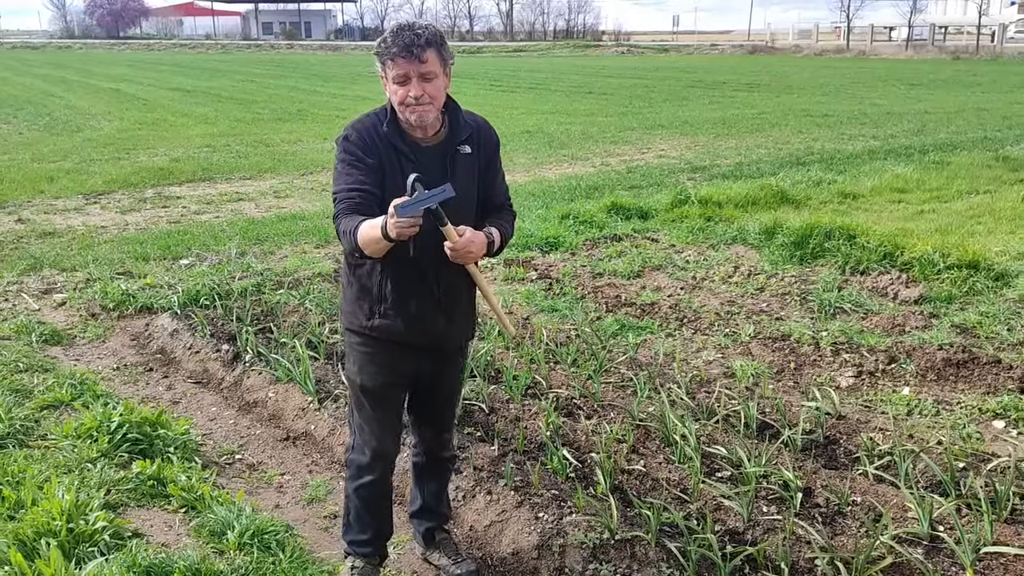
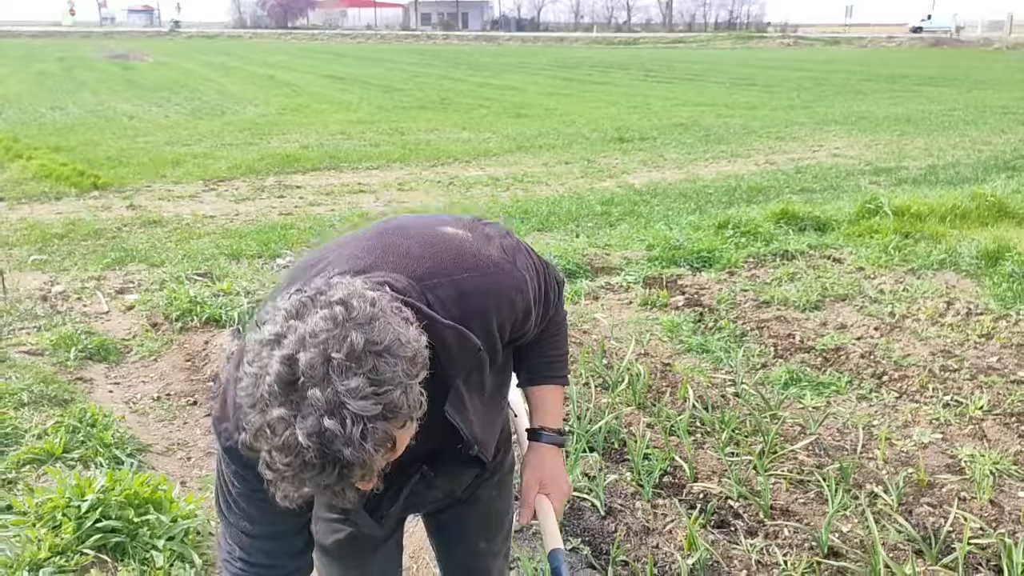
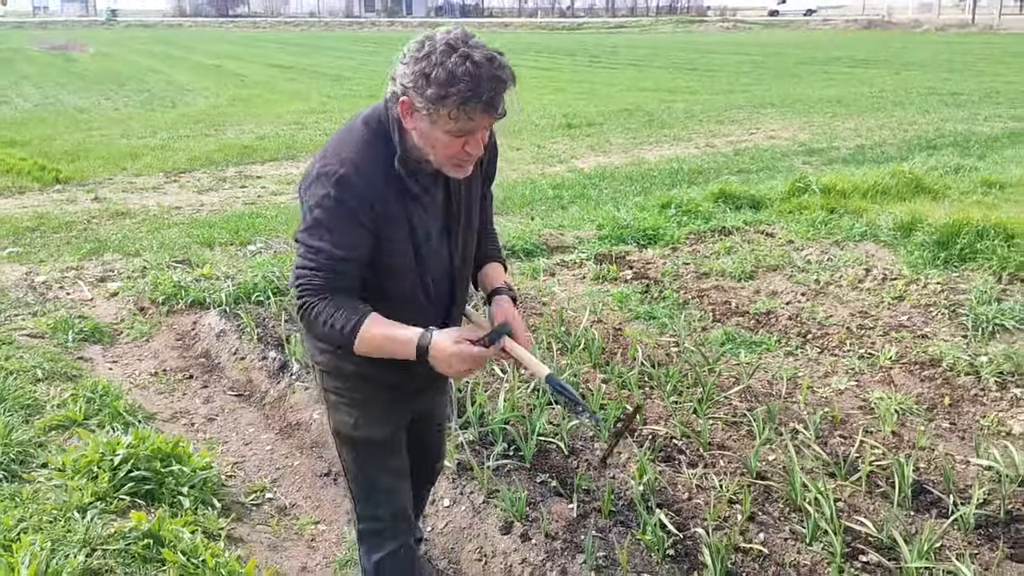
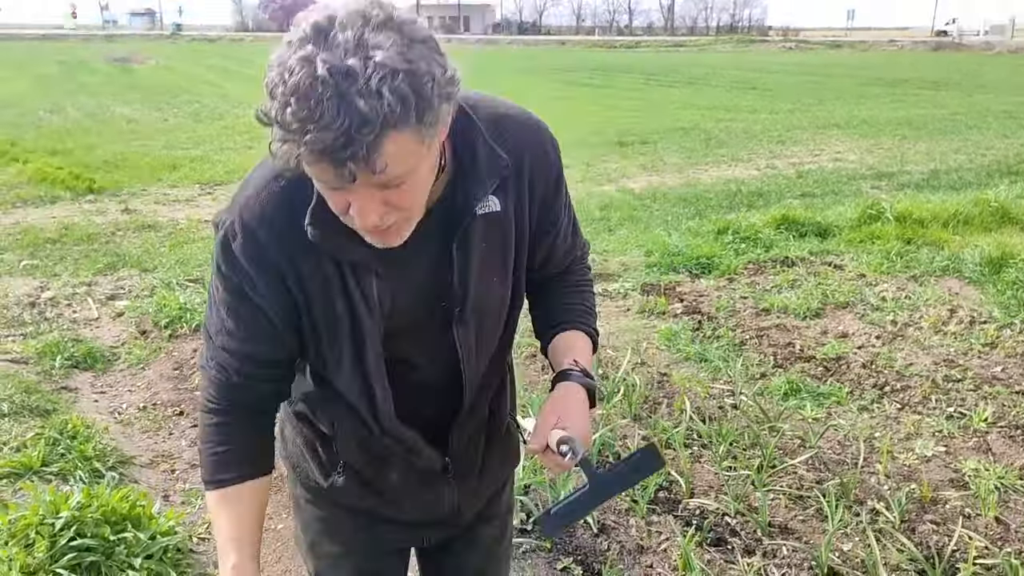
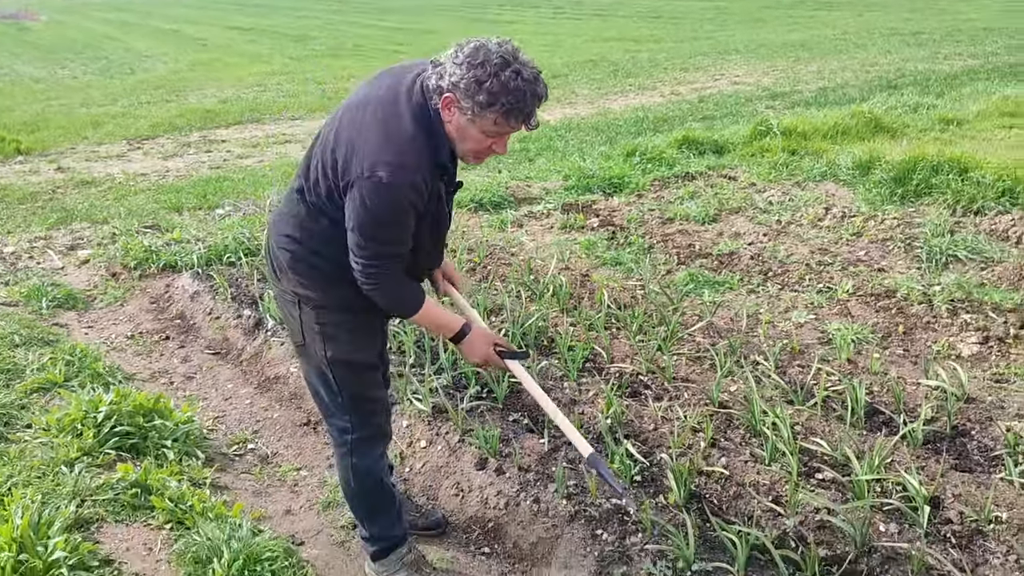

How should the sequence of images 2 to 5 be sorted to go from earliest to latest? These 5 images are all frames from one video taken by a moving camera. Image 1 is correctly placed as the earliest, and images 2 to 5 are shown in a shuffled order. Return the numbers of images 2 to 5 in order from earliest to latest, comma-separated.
4, 2, 3, 5
